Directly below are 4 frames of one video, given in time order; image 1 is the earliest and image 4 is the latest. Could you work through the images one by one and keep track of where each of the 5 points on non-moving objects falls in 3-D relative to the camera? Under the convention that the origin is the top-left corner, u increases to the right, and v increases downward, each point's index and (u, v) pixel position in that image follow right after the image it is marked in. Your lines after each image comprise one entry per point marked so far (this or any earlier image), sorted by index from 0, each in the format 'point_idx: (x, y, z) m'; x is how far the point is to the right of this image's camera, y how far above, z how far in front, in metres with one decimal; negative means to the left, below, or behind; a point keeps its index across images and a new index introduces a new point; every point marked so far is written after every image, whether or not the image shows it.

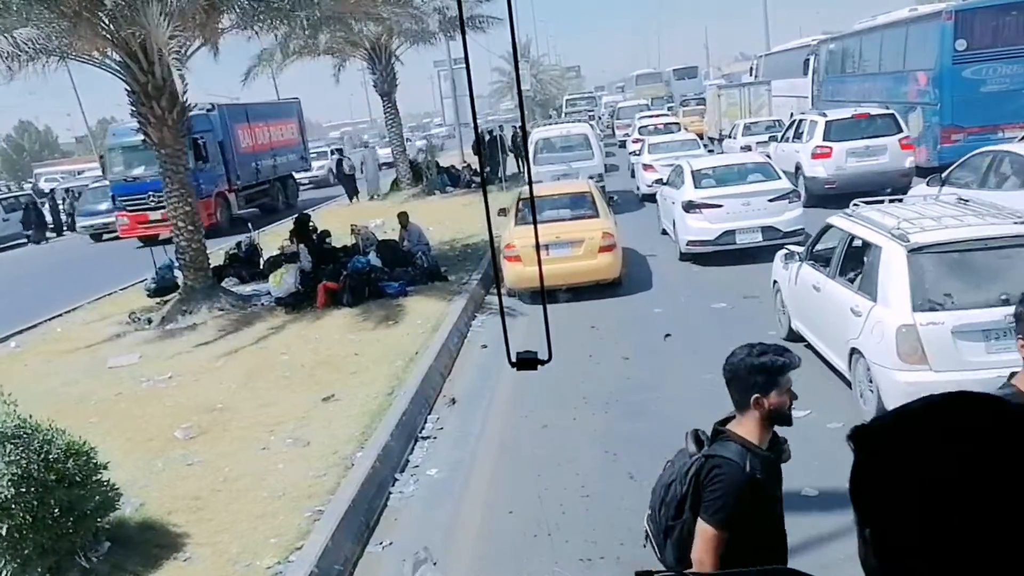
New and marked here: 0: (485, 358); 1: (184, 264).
0: (-0.3, -0.6, +8.8) m
1: (-4.1, +0.3, +12.1) m
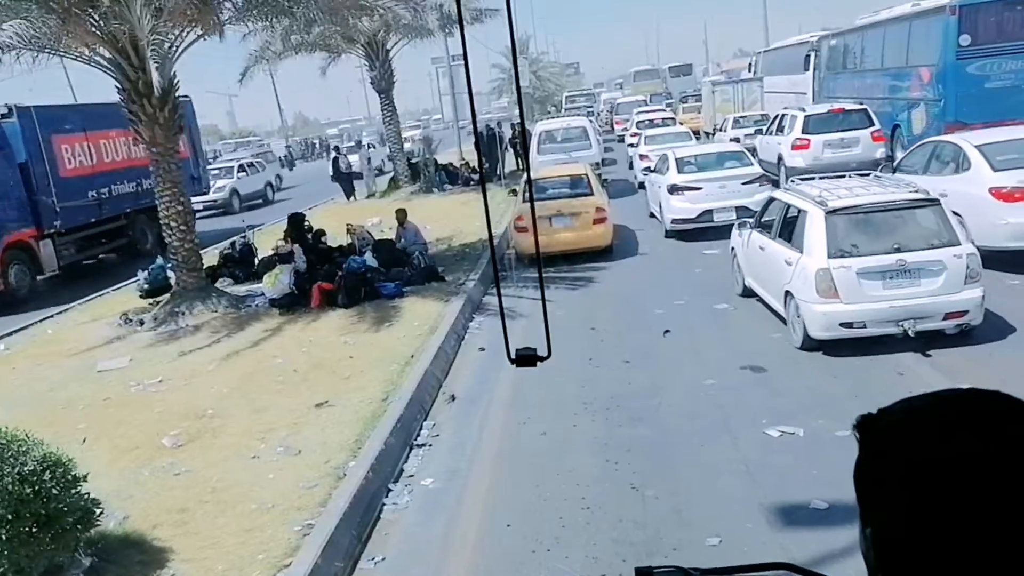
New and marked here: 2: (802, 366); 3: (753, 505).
0: (-0.3, -0.7, +8.6) m
1: (-4.2, +0.3, +11.9) m
2: (+2.3, -0.6, +7.5) m
3: (+1.3, -1.2, +5.2) m
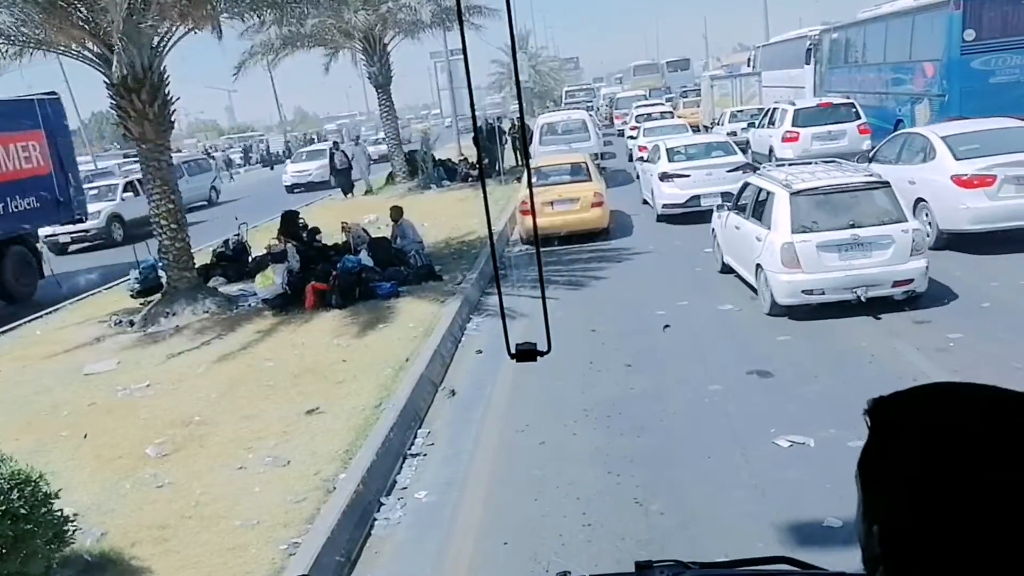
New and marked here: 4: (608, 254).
0: (-0.3, -0.7, +8.3) m
1: (-4.2, +0.3, +11.7) m
2: (+2.3, -0.6, +7.2) m
3: (+1.3, -1.2, +4.9) m
4: (+1.3, +0.5, +13.4) m
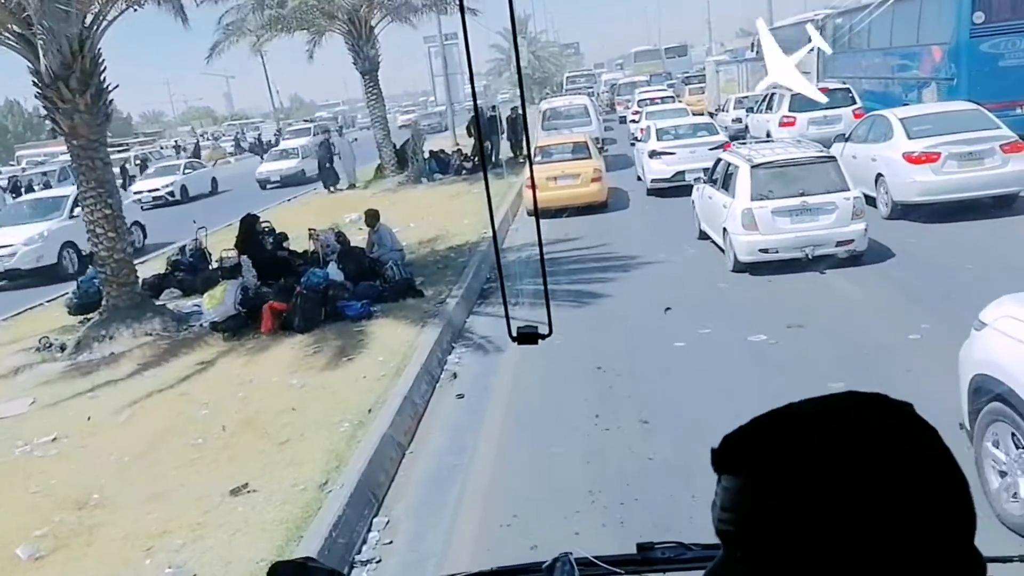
0: (-0.4, -0.9, +6.8) m
1: (-4.3, +0.1, +10.1) m
2: (+2.2, -0.9, +5.7) m
3: (+1.2, -1.5, +3.3) m
4: (+1.2, +0.3, +11.8) m
